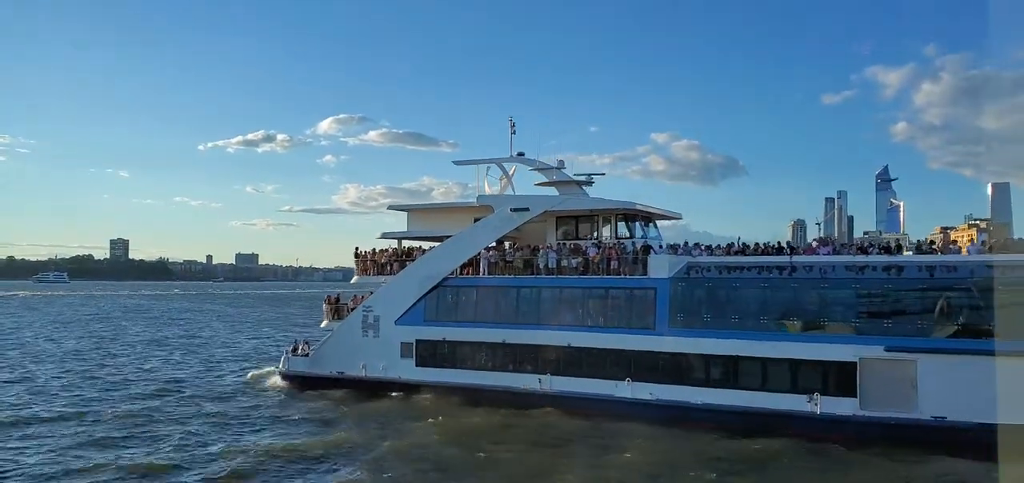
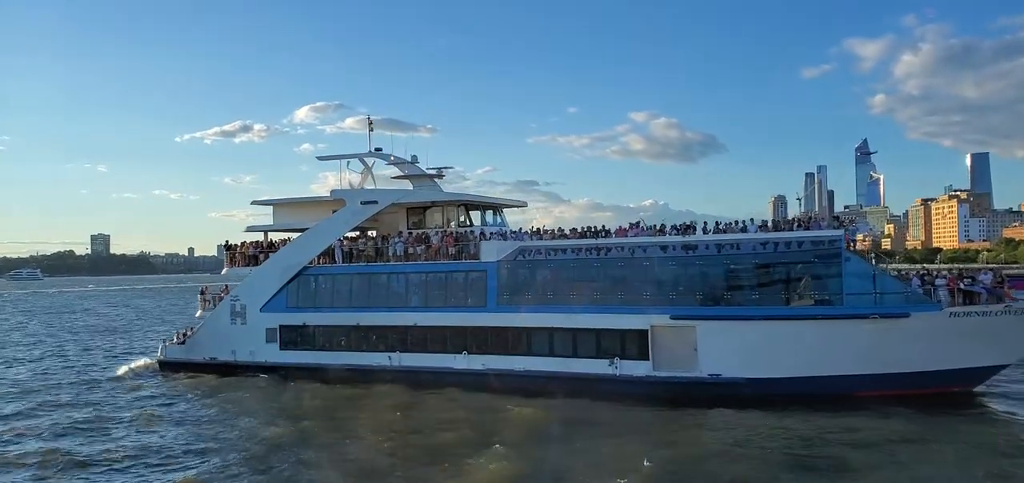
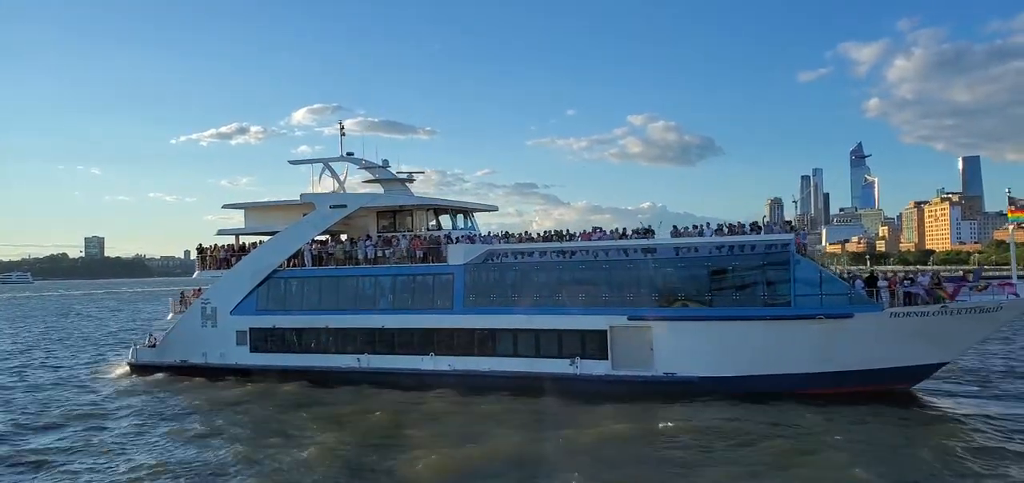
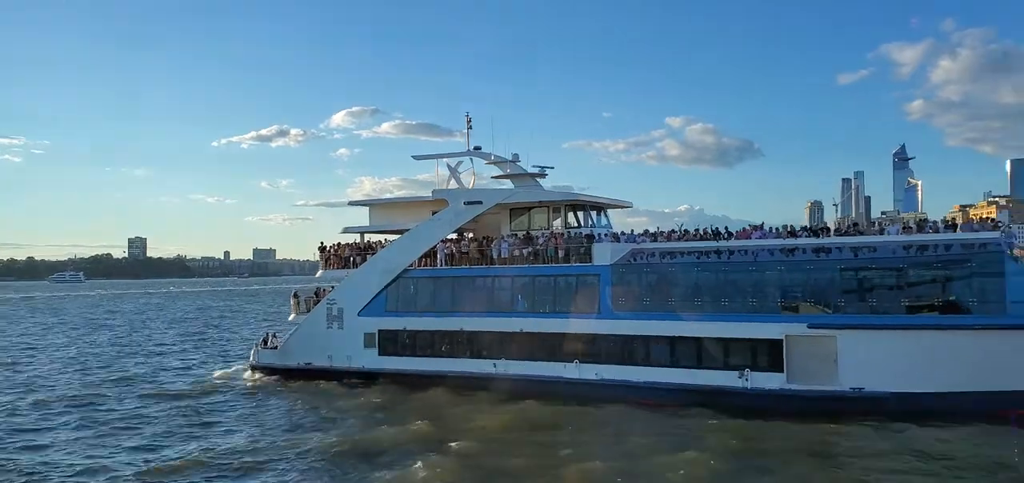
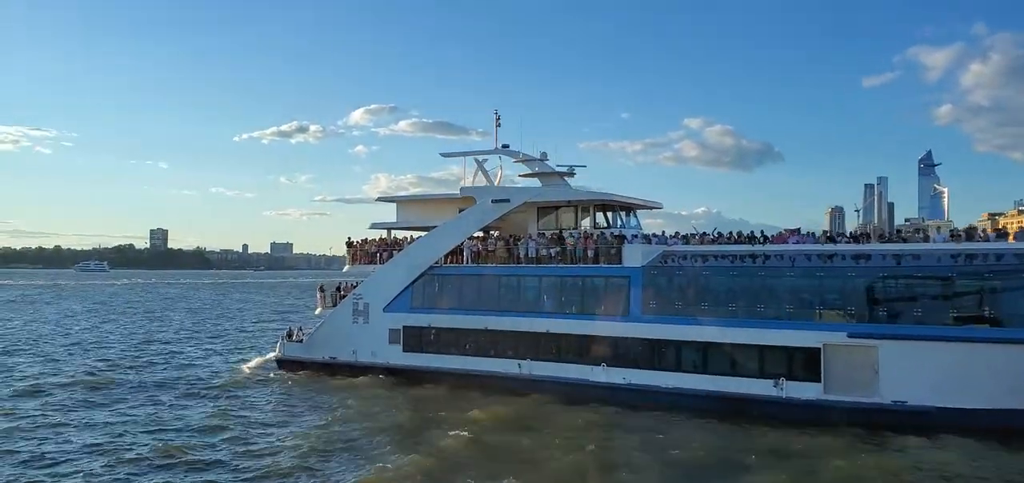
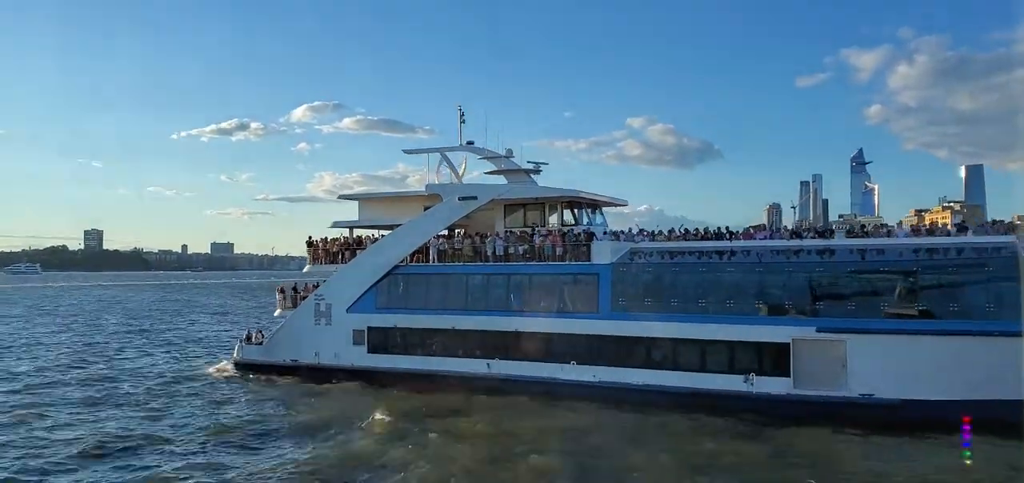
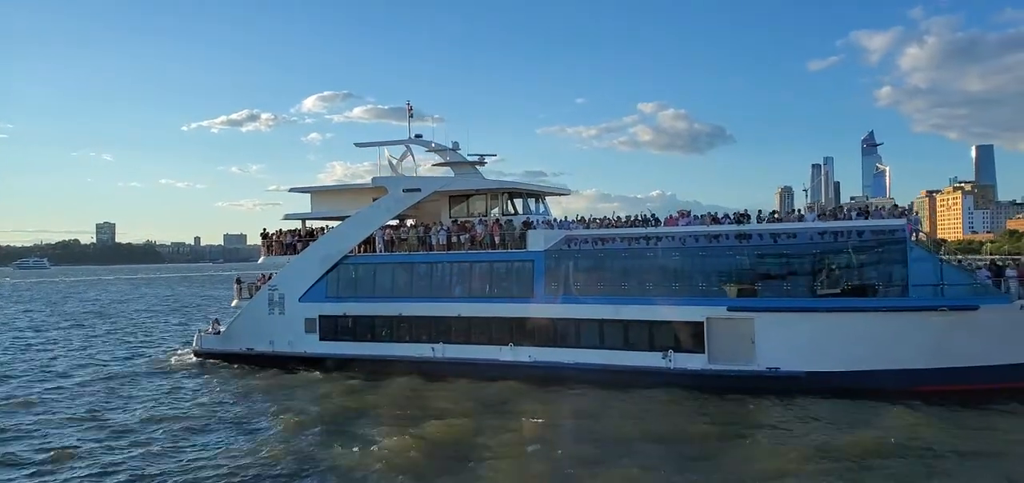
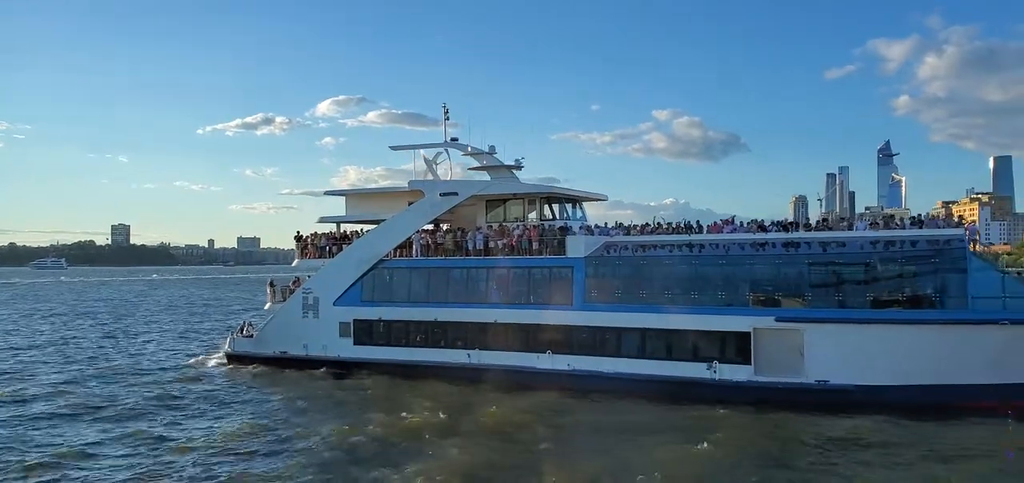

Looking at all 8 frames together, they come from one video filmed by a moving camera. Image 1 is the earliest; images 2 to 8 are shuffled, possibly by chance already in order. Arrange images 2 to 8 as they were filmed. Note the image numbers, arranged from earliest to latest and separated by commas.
6, 5, 4, 8, 7, 2, 3
